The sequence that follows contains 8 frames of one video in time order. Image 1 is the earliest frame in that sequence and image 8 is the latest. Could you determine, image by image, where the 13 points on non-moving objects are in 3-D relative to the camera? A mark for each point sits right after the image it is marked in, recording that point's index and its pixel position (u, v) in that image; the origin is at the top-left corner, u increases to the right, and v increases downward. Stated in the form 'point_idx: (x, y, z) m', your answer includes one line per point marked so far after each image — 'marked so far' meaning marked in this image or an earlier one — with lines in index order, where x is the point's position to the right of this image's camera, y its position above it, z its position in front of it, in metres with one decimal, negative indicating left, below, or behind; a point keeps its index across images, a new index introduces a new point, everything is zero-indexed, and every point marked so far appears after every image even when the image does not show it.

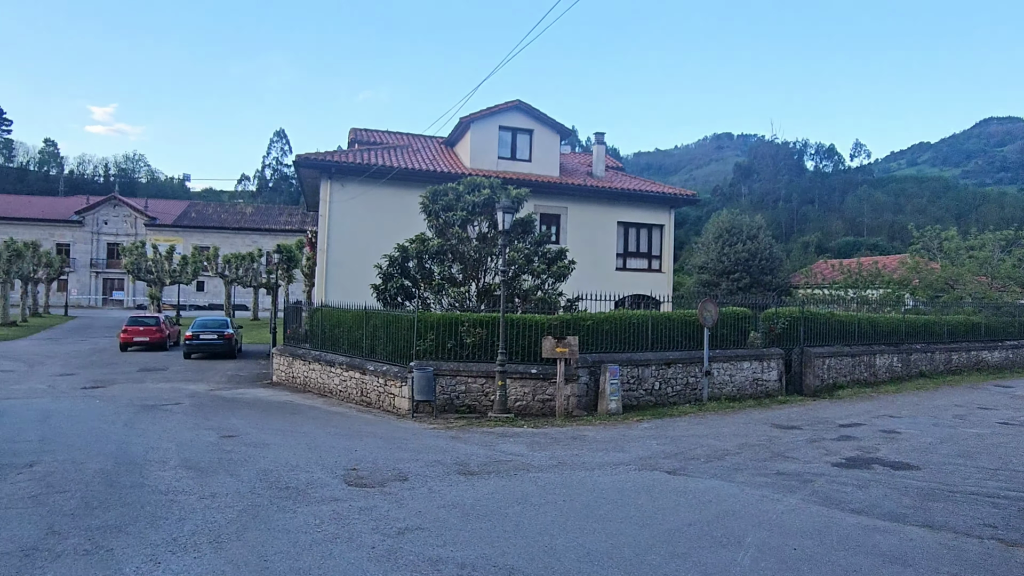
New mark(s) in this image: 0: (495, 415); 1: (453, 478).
0: (-0.3, -2.2, +13.0) m
1: (-0.7, -2.1, +8.1) m
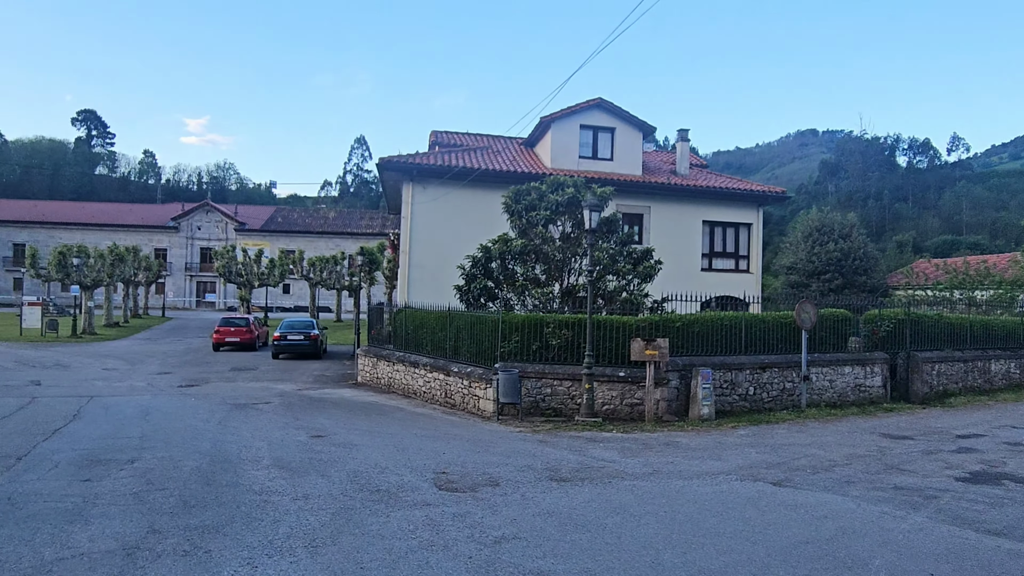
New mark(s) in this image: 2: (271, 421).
0: (+1.2, -2.2, +12.7) m
1: (+0.4, -2.1, +7.8) m
2: (-4.1, -2.3, +12.6) m
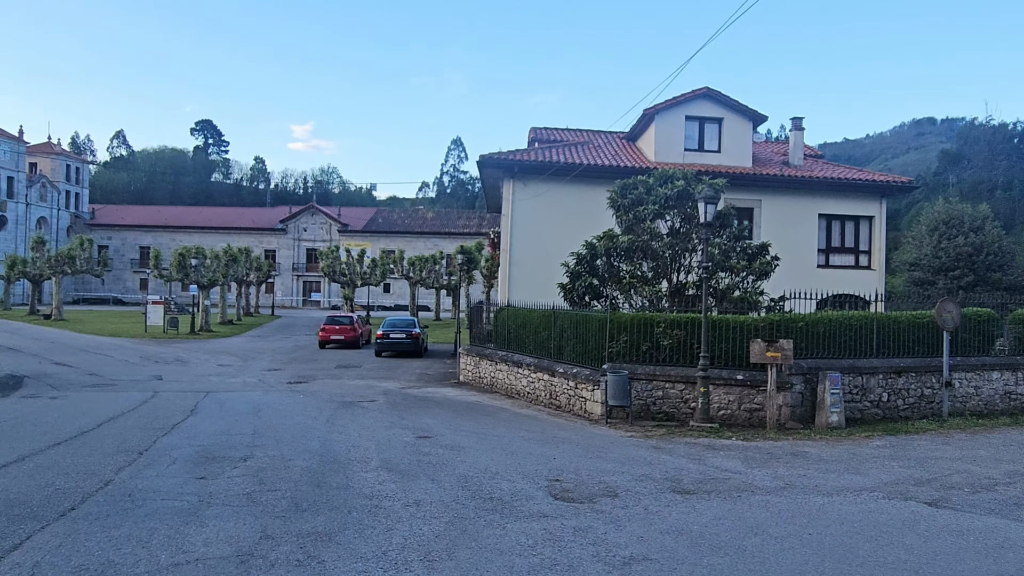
0: (+3.0, -2.2, +11.9) m
1: (+1.5, -2.0, +7.2) m
2: (-2.3, -2.2, +12.5) m
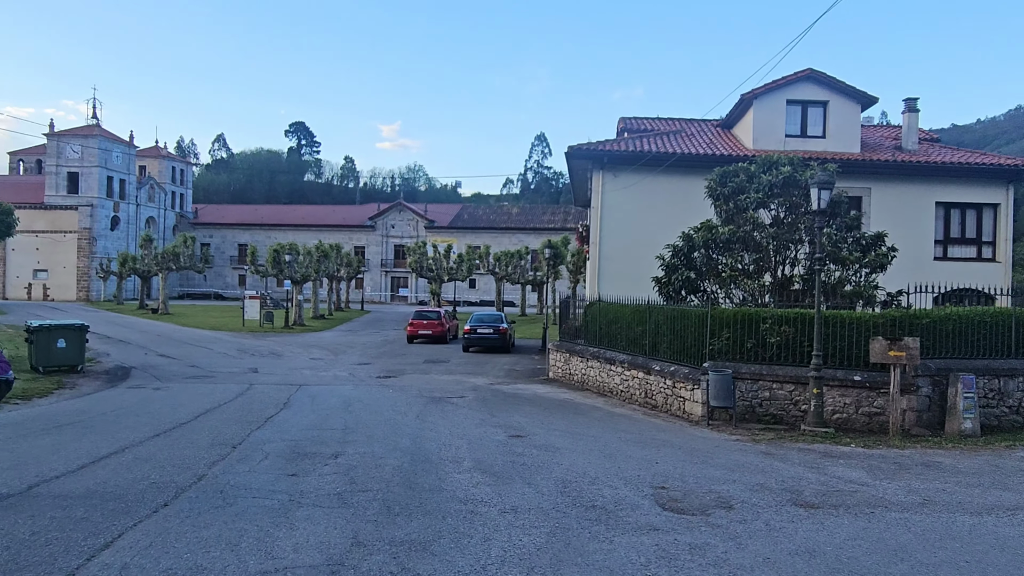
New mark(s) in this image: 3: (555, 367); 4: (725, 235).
0: (+4.4, -2.1, +11.0) m
1: (+2.5, -2.0, +6.5) m
2: (-0.7, -2.1, +12.2) m
3: (+1.1, -2.0, +18.7) m
4: (+4.2, +1.1, +14.7) m
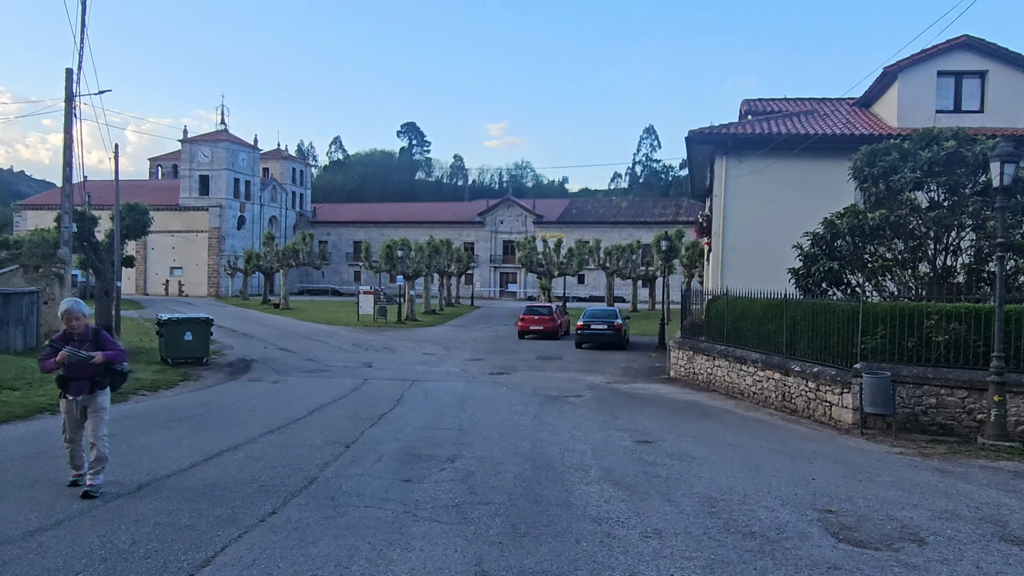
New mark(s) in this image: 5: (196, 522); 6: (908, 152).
0: (+6.1, -2.0, +9.5) m
1: (+3.5, -1.9, +5.3) m
2: (+1.2, -2.0, +11.4) m
3: (+3.9, -1.8, +17.5) m
4: (+6.4, +1.2, +13.1) m
5: (-2.2, -1.6, +5.1) m
6: (+7.2, +2.5, +13.5) m
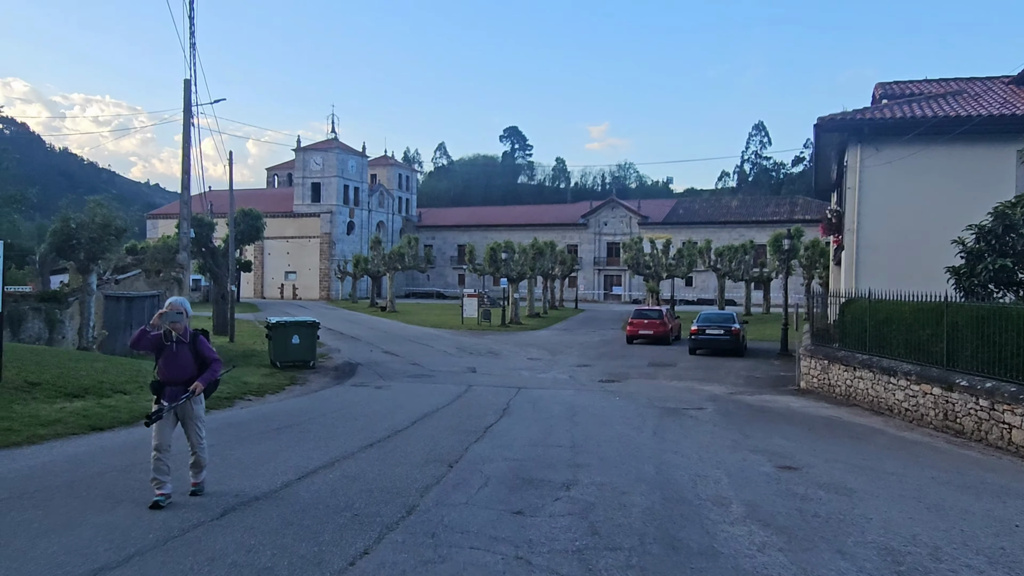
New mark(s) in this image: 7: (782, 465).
0: (+7.4, -2.0, +7.6) m
1: (+4.3, -1.9, +3.8) m
2: (+2.8, -2.0, +10.1) m
3: (+6.3, -1.9, +15.9) m
4: (+8.2, +1.2, +11.1) m
5: (-1.4, -1.6, +4.4) m
6: (+9.1, +2.5, +11.5) m
7: (+3.0, -2.0, +8.3) m
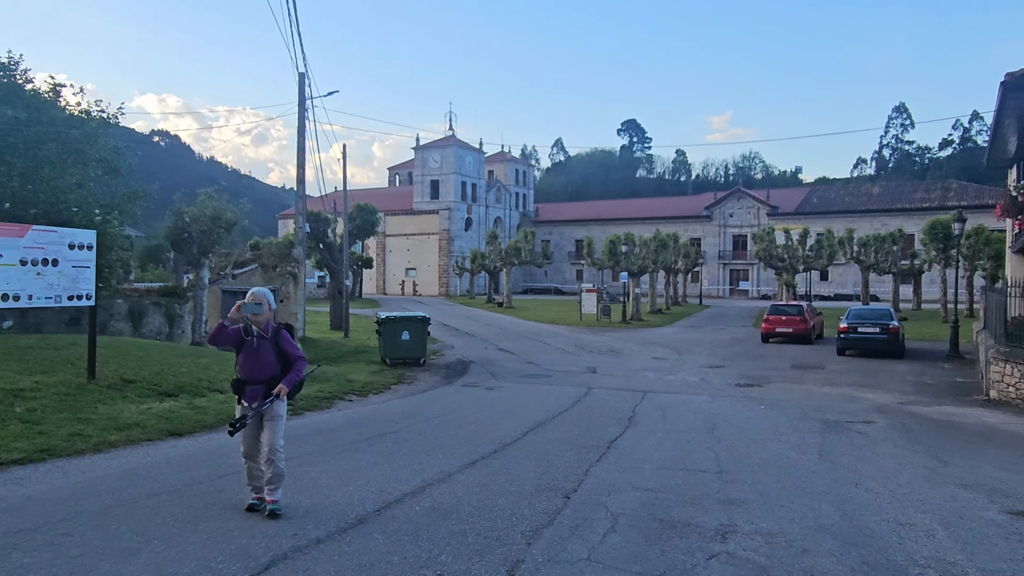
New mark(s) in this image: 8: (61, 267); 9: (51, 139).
0: (+8.4, -1.8, +4.8) m
1: (+4.7, -1.8, +1.5) m
2: (+4.2, -1.9, +8.0) m
3: (+8.6, -1.7, +13.1) m
4: (+9.7, +1.3, +8.1) m
5: (-0.8, -1.5, +3.0) m
6: (+10.6, +2.6, +8.3) m
7: (+4.2, -1.8, +6.2) m
8: (-5.8, +0.3, +9.5) m
9: (-10.6, +3.4, +17.1) m
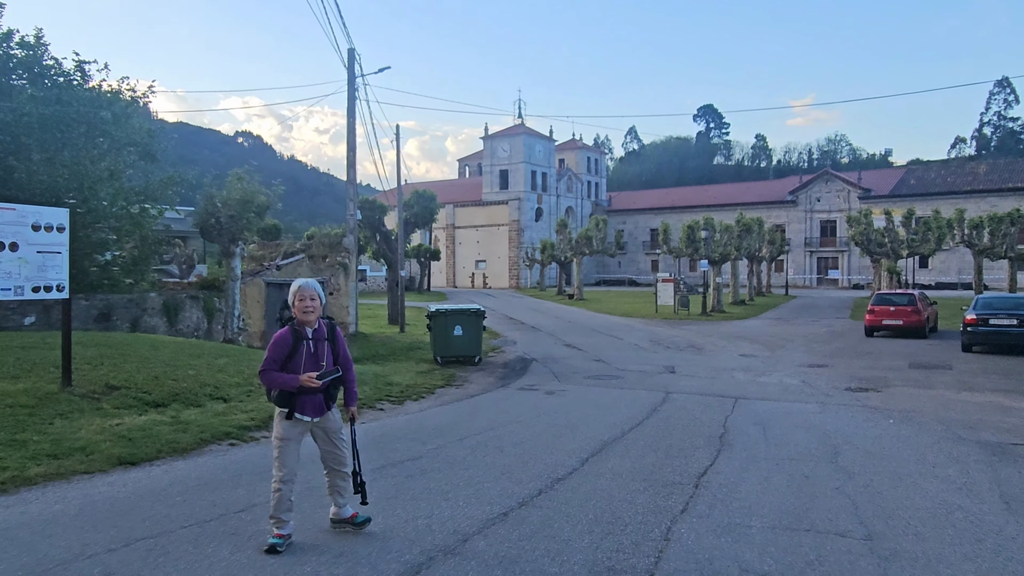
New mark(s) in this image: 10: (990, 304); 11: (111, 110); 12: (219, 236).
0: (+8.4, -1.6, +1.8) m
1: (+4.4, -1.6, -1.0) m
2: (+4.6, -1.7, +5.5) m
3: (+9.5, -1.4, +10.1) m
4: (+10.1, +1.6, +5.0) m
5: (-0.9, -1.4, +1.0) m
6: (+10.9, +2.9, +5.1) m
7: (+4.4, -1.7, +3.6) m
8: (-5.2, +0.4, +7.9) m
9: (-9.3, +3.6, +15.9) m
10: (+11.6, -0.4, +17.9) m
11: (-9.1, +4.0, +16.8) m
12: (-5.9, +1.1, +14.8) m
